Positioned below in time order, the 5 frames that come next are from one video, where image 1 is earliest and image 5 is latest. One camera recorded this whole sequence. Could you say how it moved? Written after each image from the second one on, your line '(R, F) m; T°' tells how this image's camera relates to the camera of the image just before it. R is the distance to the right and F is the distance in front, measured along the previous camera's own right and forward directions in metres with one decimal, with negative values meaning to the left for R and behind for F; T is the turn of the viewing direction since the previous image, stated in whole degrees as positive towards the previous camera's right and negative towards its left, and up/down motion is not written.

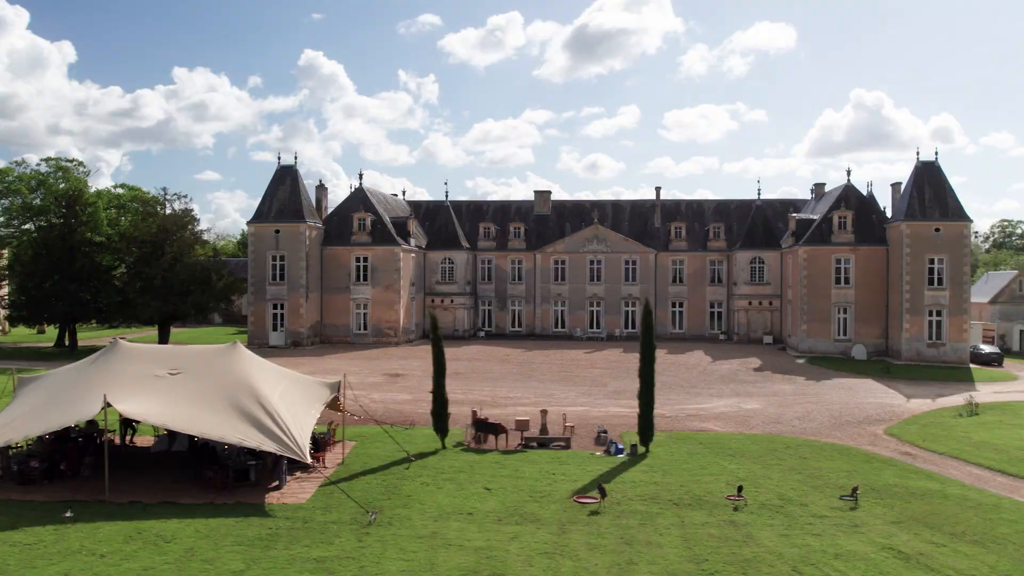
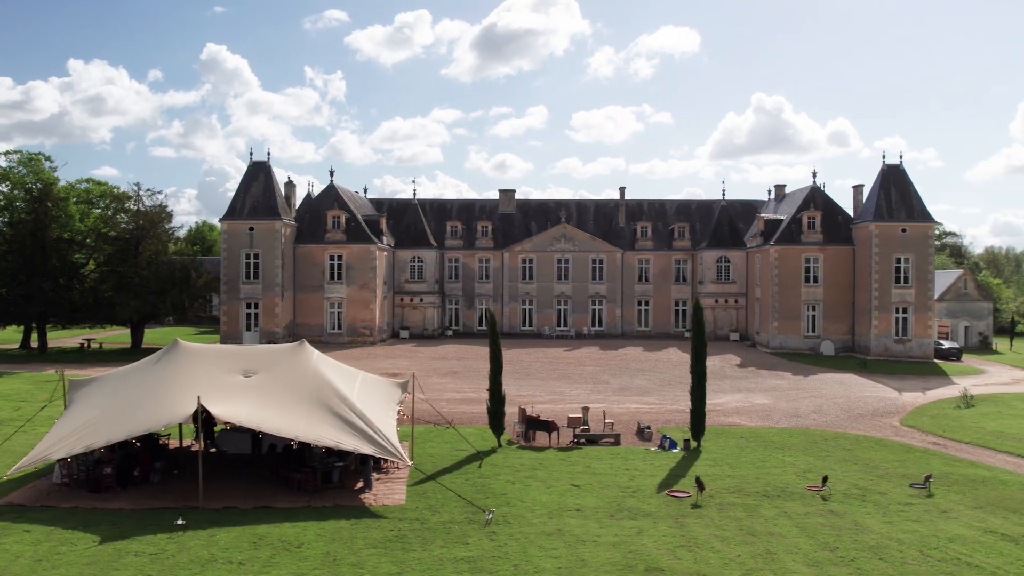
(-3.2, +0.1) m; +6°
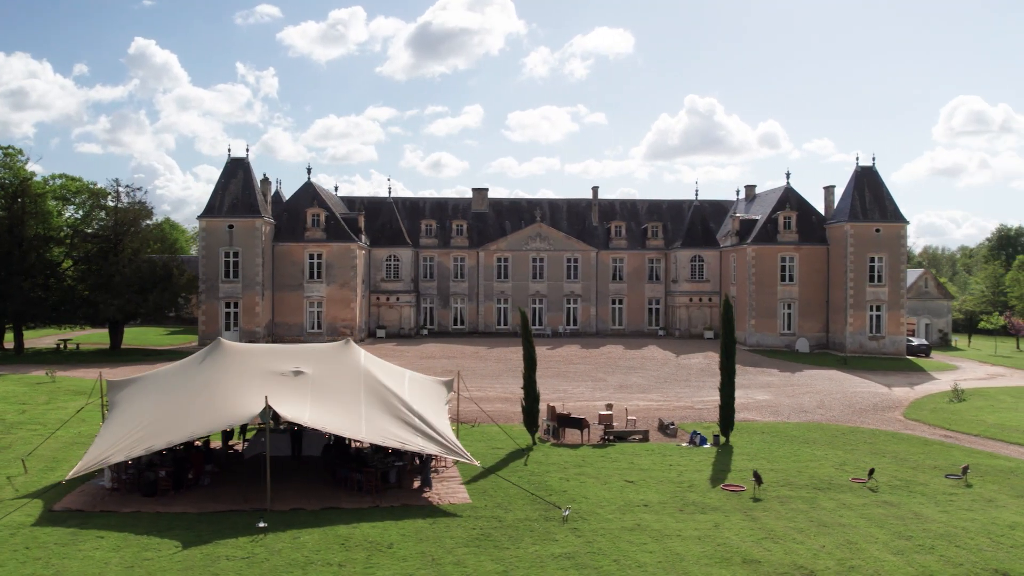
(-2.1, 0.0) m; +4°
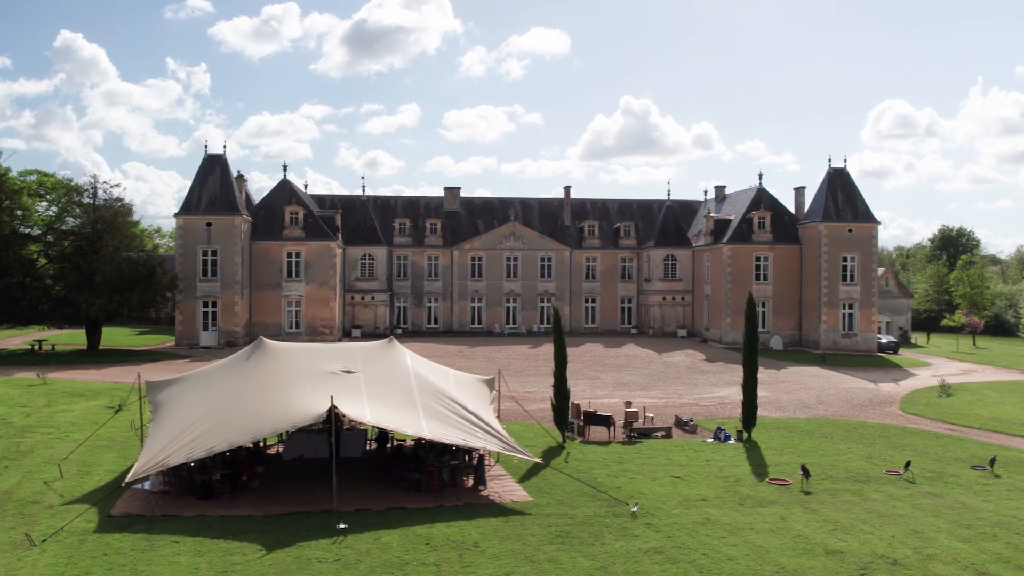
(-2.0, 0.0) m; +4°
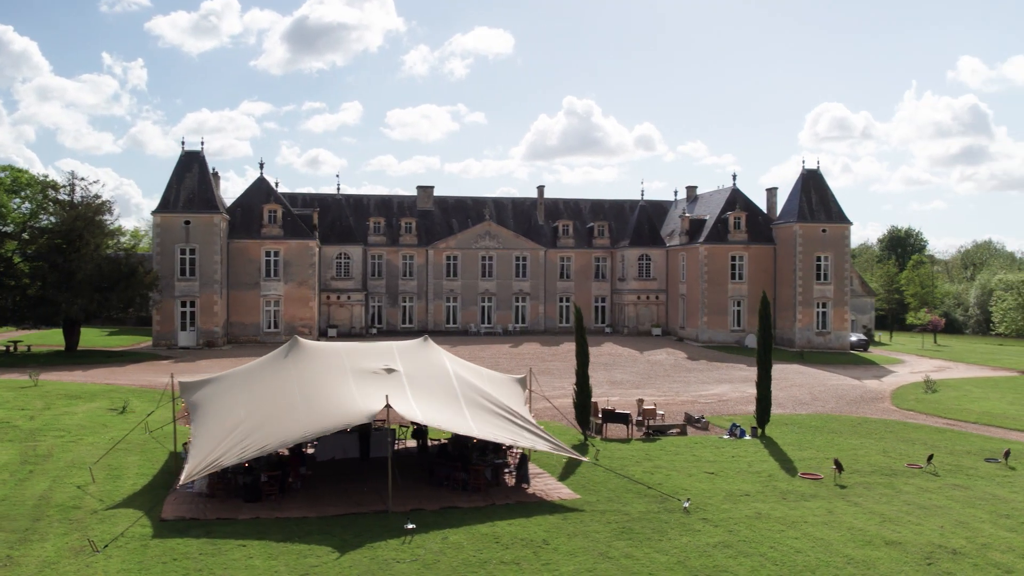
(-1.7, 0.0) m; +4°
